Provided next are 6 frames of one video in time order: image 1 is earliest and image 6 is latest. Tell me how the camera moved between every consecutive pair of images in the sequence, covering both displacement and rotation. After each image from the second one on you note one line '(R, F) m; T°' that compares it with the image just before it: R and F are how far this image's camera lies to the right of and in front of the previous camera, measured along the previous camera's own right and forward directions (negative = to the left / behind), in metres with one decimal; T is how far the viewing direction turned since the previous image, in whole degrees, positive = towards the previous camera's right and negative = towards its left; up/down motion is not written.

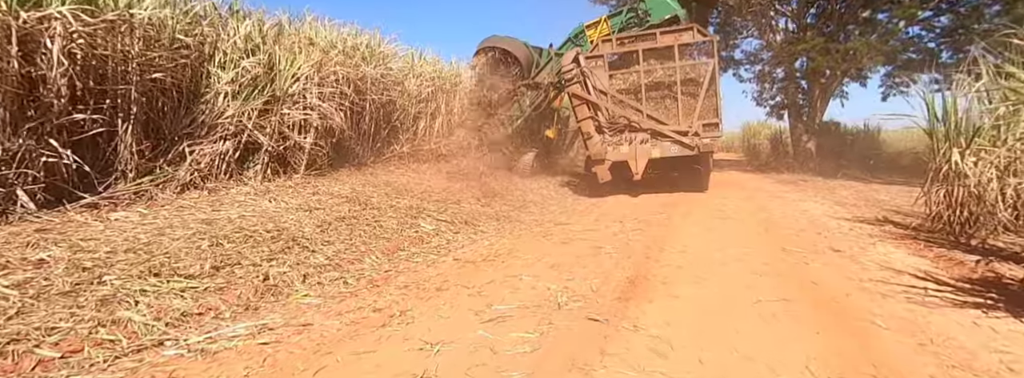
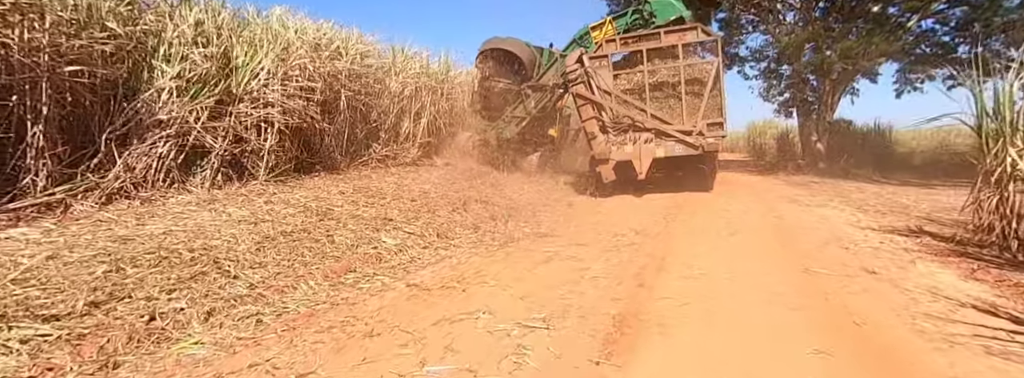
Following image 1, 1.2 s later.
(+0.3, +0.8) m; 0°
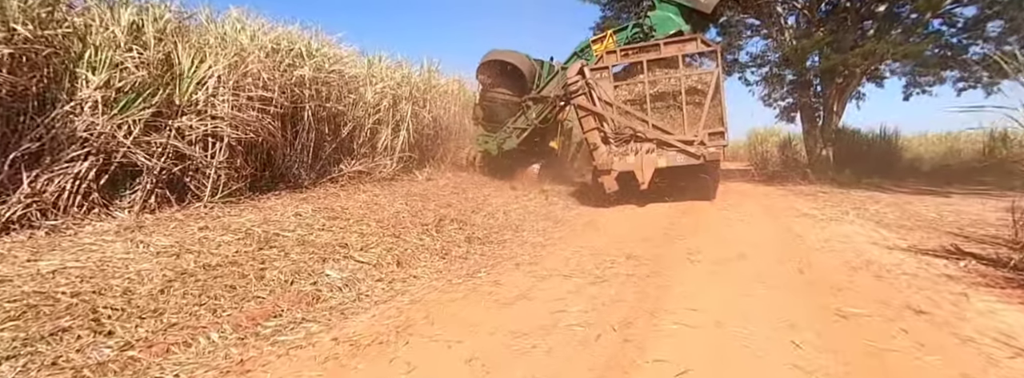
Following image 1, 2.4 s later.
(+0.3, +0.8) m; 0°
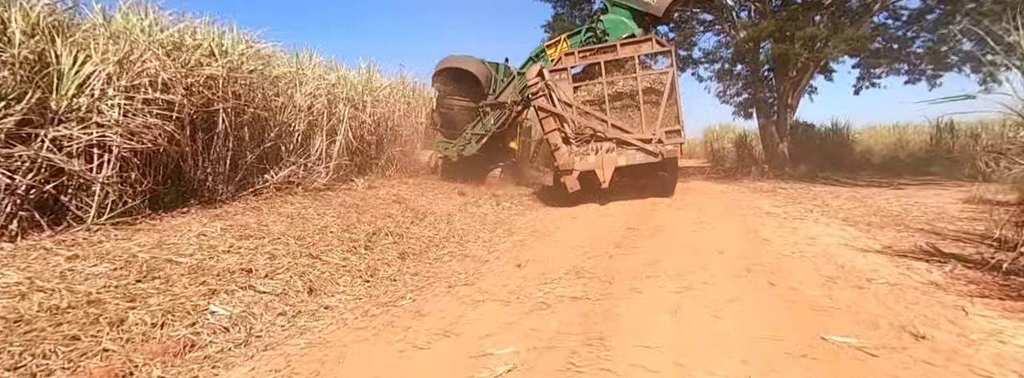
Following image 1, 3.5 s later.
(+0.3, +0.6) m; +4°
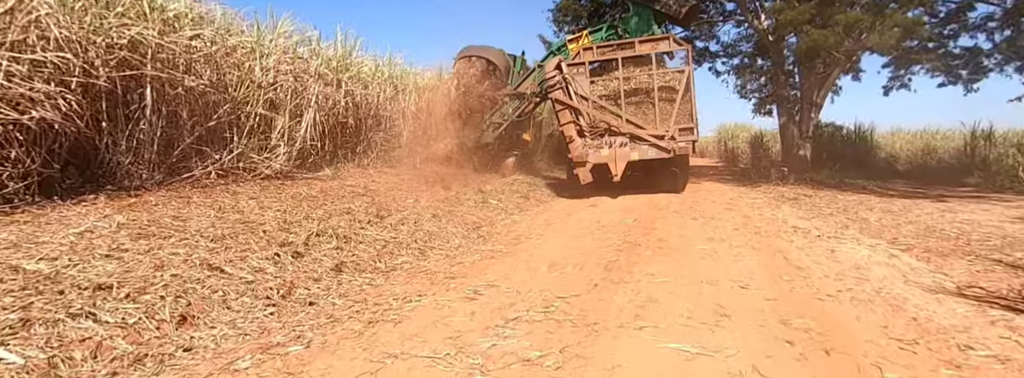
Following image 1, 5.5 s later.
(+0.3, +1.1) m; -1°
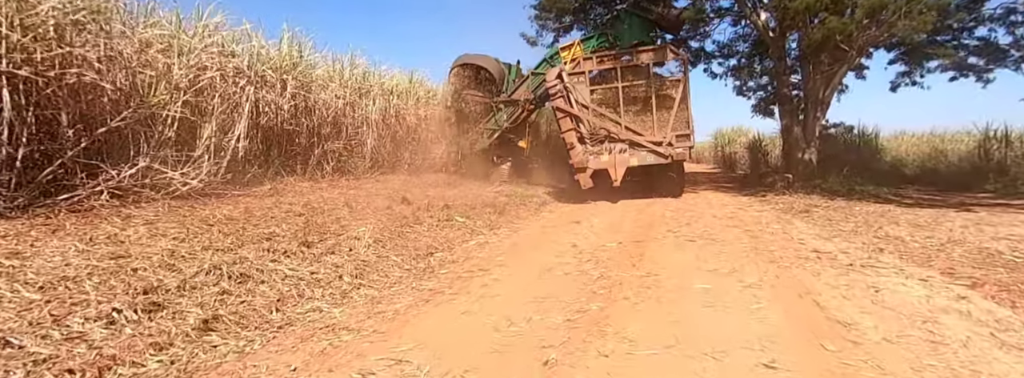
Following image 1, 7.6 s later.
(+0.4, +1.1) m; 0°
